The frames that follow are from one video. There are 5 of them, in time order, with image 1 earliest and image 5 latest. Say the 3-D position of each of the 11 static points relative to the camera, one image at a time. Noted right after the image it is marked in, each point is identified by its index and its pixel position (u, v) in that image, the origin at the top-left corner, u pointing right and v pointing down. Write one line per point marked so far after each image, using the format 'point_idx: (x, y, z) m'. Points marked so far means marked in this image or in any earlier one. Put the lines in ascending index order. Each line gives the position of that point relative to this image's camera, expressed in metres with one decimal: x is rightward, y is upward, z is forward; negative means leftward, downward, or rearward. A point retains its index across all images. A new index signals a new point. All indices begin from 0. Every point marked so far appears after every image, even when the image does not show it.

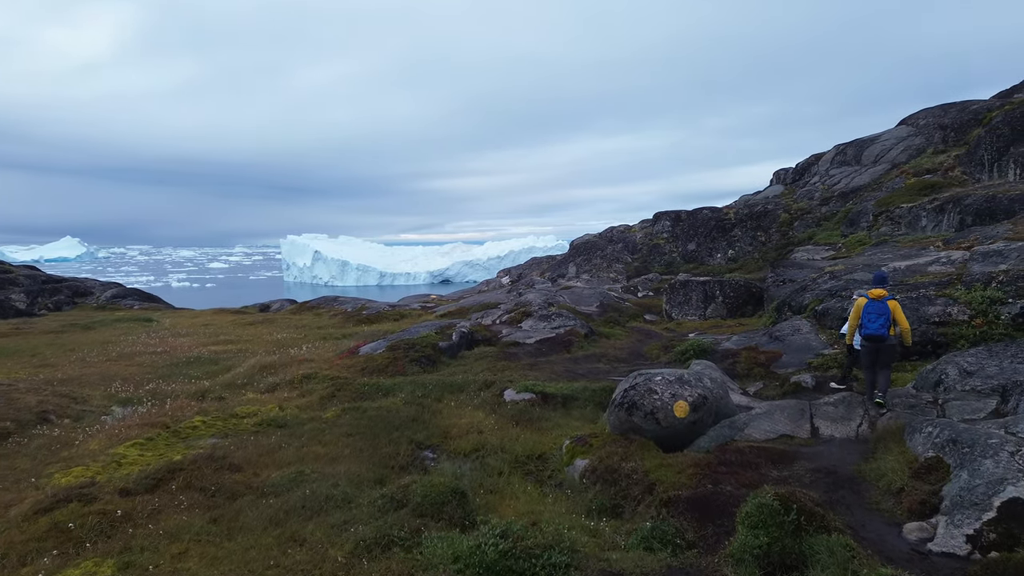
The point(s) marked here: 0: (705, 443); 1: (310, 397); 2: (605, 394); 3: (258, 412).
0: (+4.4, -3.6, +11.8) m
1: (-7.5, -4.1, +19.0) m
2: (+3.2, -3.7, +17.5) m
3: (-8.8, -4.3, +17.7) m
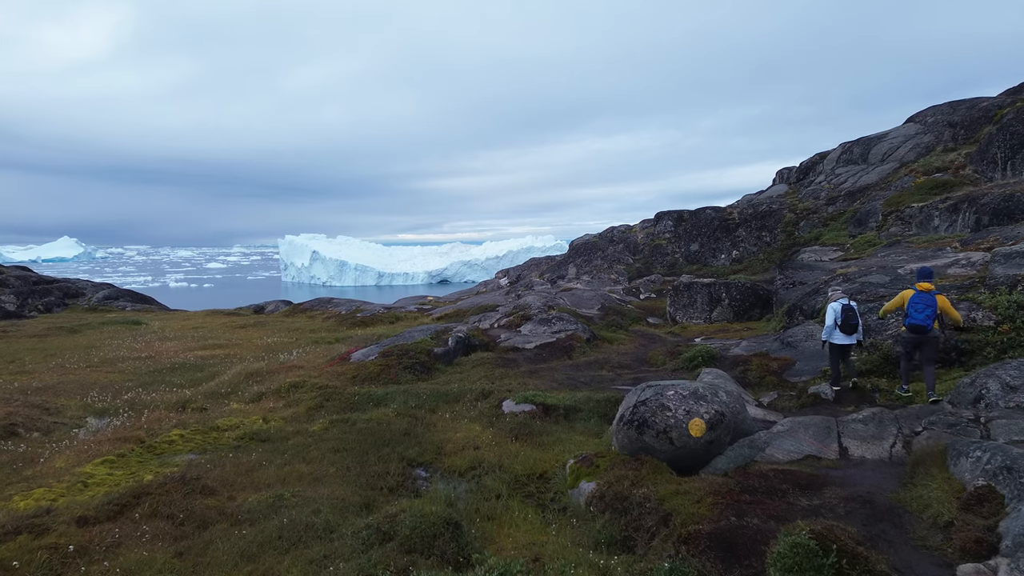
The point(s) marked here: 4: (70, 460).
0: (+4.4, -3.7, +10.8) m
1: (-7.5, -4.2, +17.9) m
2: (+3.1, -3.8, +16.4) m
3: (-8.8, -4.4, +16.6) m
4: (-12.1, -4.7, +14.0) m
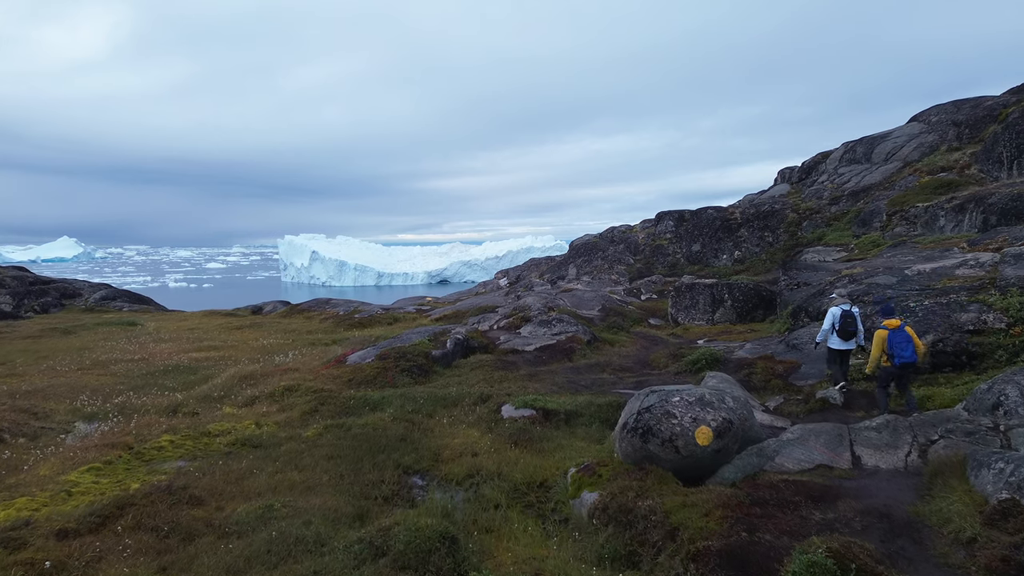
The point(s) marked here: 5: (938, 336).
0: (+4.4, -3.8, +10.3) m
1: (-7.5, -4.2, +17.5) m
2: (+3.1, -3.8, +16.0) m
3: (-8.8, -4.5, +16.1) m
4: (-12.1, -4.8, +13.6) m
5: (+13.8, -1.5, +16.7) m
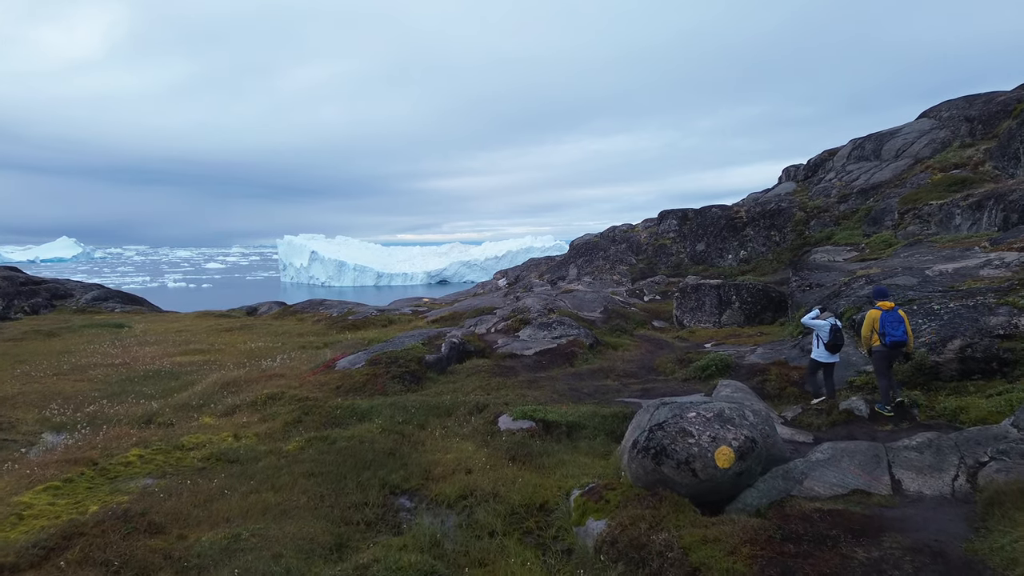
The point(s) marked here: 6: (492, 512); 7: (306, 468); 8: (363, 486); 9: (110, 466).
0: (+4.4, -3.8, +9.2) m
1: (-7.6, -4.3, +16.3) m
2: (+3.0, -3.9, +14.8) m
3: (-8.9, -4.5, +15.0) m
4: (-12.2, -4.8, +12.4) m
5: (+13.8, -1.6, +15.5) m
6: (-0.4, -4.7, +10.7) m
7: (-5.2, -4.6, +12.9) m
8: (-3.5, -4.7, +12.0) m
9: (-10.6, -4.7, +13.4) m
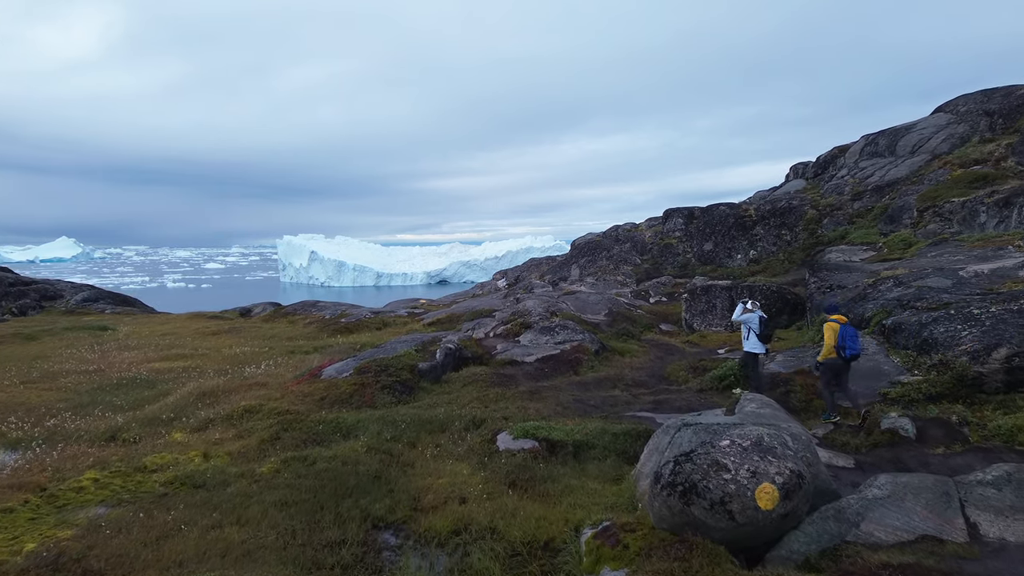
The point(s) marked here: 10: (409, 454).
0: (+4.4, -3.9, +7.6) m
1: (-7.6, -4.4, +14.8) m
2: (+3.1, -4.0, +13.3) m
3: (-8.9, -4.6, +13.4) m
4: (-12.2, -4.9, +10.9) m
5: (+13.8, -1.7, +14.0) m
6: (-0.4, -4.8, +9.2) m
7: (-5.2, -4.7, +11.4) m
8: (-3.5, -4.7, +10.5) m
9: (-10.6, -4.8, +11.9) m
10: (-2.7, -4.4, +13.5) m
